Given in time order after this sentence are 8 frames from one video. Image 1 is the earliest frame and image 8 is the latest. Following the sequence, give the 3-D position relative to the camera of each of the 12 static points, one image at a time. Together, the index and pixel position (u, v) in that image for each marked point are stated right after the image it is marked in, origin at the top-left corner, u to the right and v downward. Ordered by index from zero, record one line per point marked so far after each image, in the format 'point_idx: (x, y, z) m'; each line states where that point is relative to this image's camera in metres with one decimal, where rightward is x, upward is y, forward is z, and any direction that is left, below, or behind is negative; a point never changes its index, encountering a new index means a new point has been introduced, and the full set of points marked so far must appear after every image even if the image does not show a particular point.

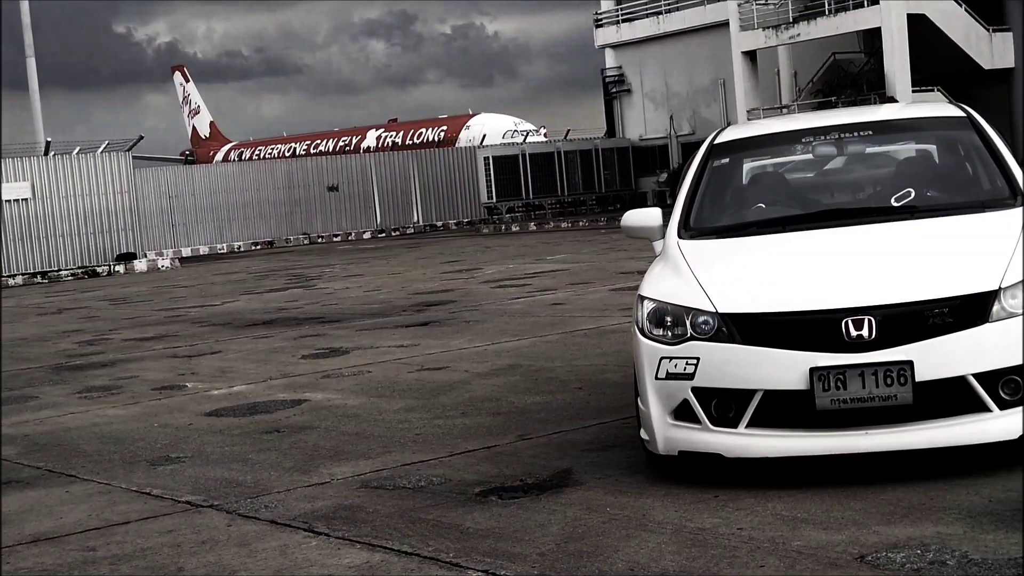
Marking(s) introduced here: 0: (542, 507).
0: (+0.1, -0.7, +4.9) m
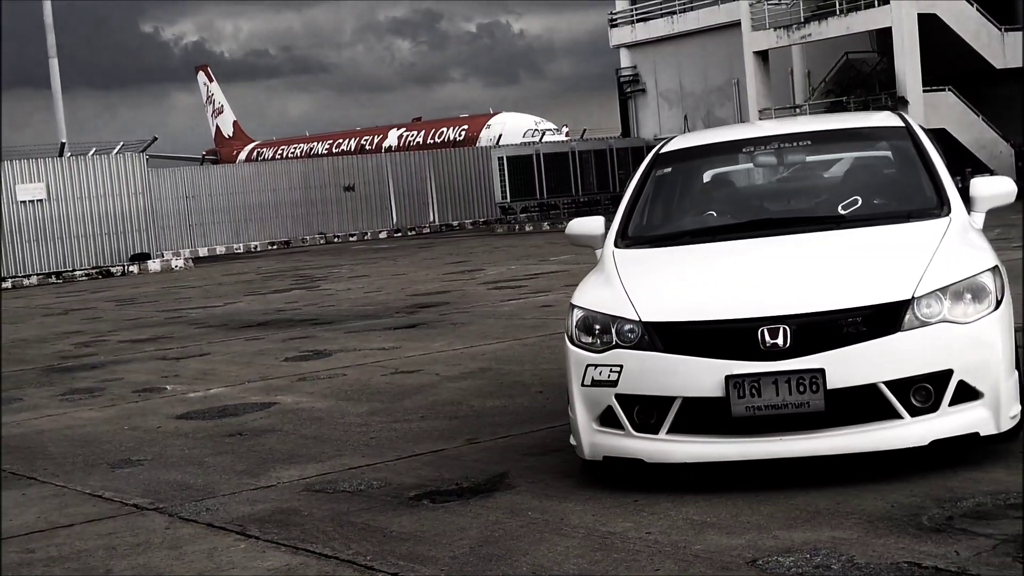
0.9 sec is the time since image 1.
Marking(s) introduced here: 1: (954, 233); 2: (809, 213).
0: (-0.1, -0.7, +5.1) m
1: (+1.4, +0.2, +5.5) m
2: (+1.1, +0.3, +6.0) m
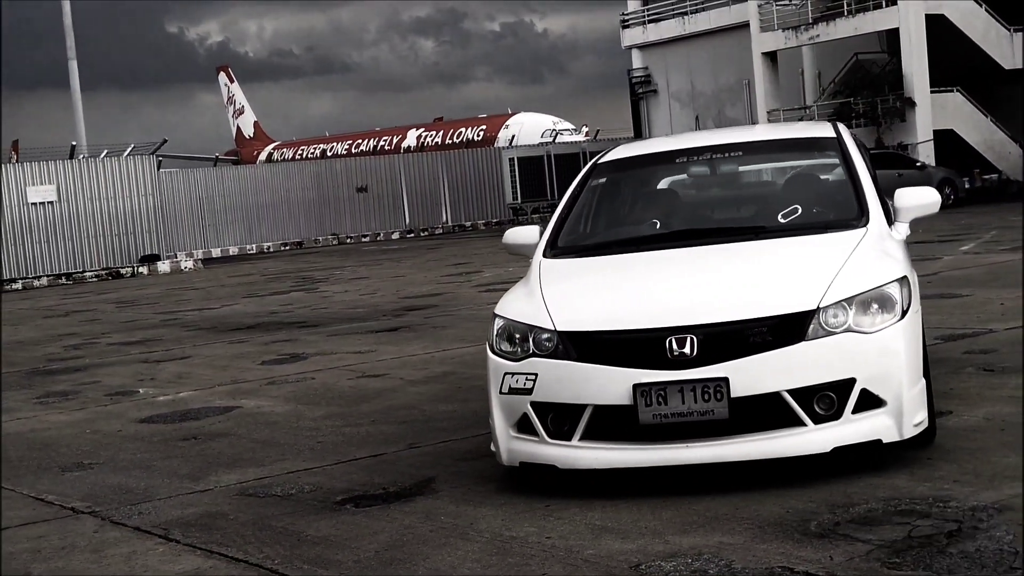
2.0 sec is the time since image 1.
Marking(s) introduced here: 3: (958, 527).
0: (-0.4, -0.7, +5.2) m
1: (+1.2, +0.1, +5.5) m
2: (+0.8, +0.2, +6.1) m
3: (+1.1, -0.6, +4.3) m
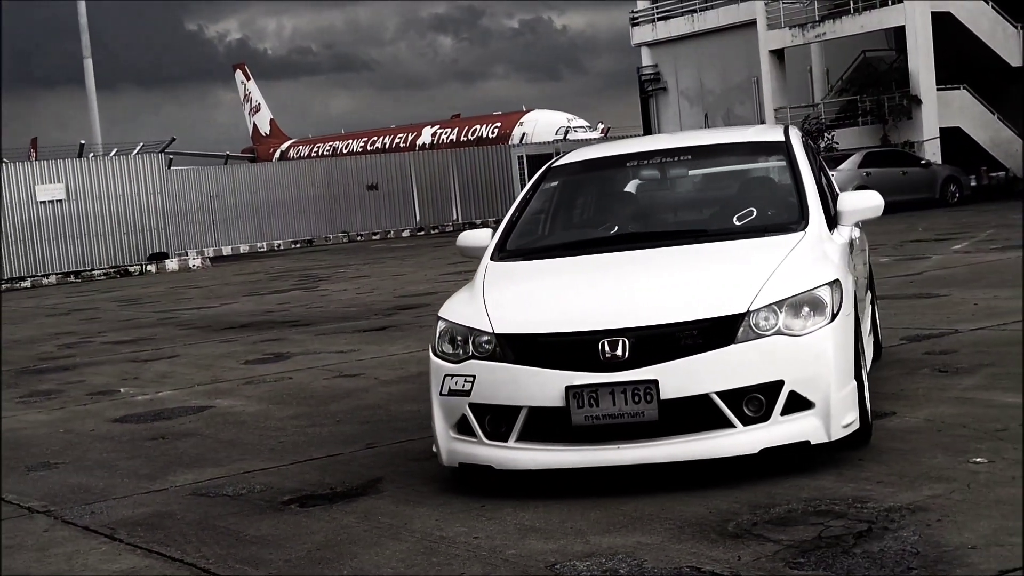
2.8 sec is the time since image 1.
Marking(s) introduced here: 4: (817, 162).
0: (-0.6, -0.7, +5.3) m
1: (+1.0, +0.1, +5.6) m
2: (+0.6, +0.2, +6.2) m
3: (+0.9, -0.6, +4.4) m
4: (+1.2, +0.5, +6.7) m
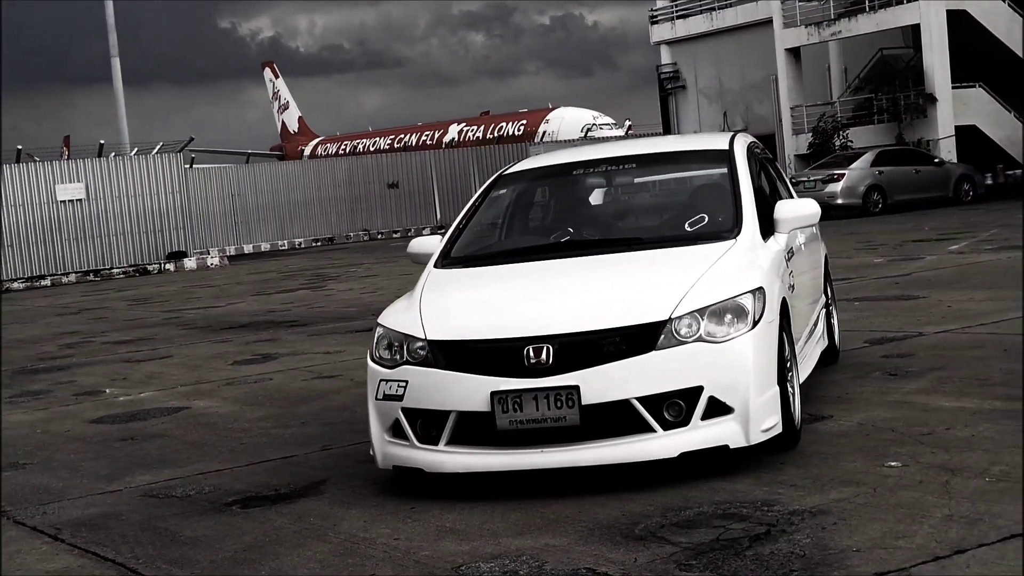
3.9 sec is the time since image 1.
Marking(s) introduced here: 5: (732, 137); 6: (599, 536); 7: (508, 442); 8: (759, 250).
0: (-0.8, -0.8, +5.5) m
1: (+0.8, +0.1, +5.8) m
2: (+0.4, +0.2, +6.4) m
3: (+0.7, -0.7, +4.5) m
4: (+1.0, +0.5, +6.8) m
5: (+0.9, +0.6, +6.9) m
6: (+0.2, -0.7, +4.6) m
7: (0.0, -0.5, +5.3) m
8: (+0.9, +0.1, +5.9) m
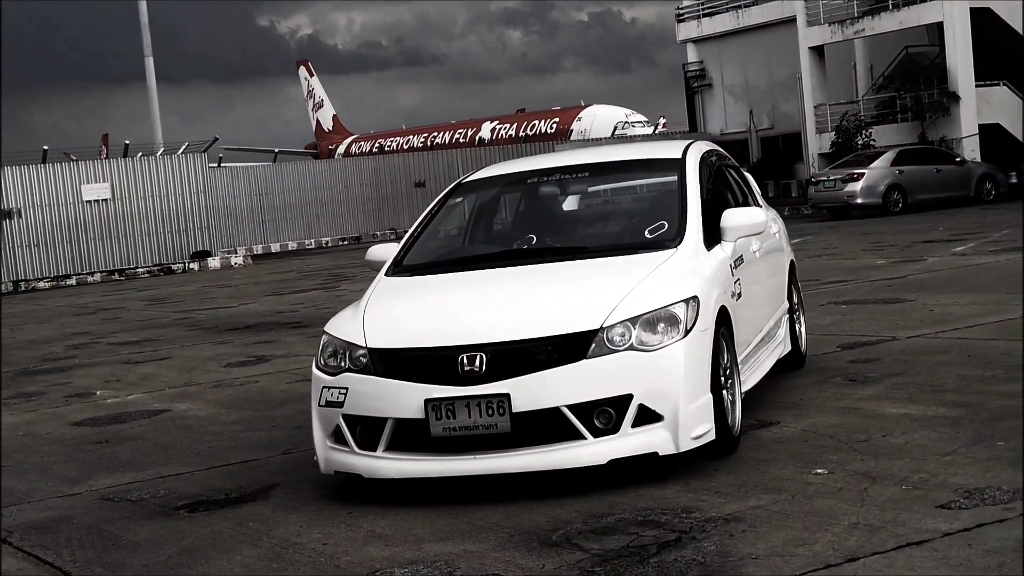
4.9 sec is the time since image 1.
0: (-1.0, -0.8, +5.6) m
1: (+0.6, +0.1, +5.9) m
2: (+0.2, +0.2, +6.4) m
3: (+0.5, -0.7, +4.6) m
4: (+0.8, +0.5, +6.9) m
5: (+0.7, +0.6, +7.0) m
6: (0.0, -0.7, +4.7) m
7: (-0.2, -0.5, +5.4) m
8: (+0.7, +0.1, +6.0) m
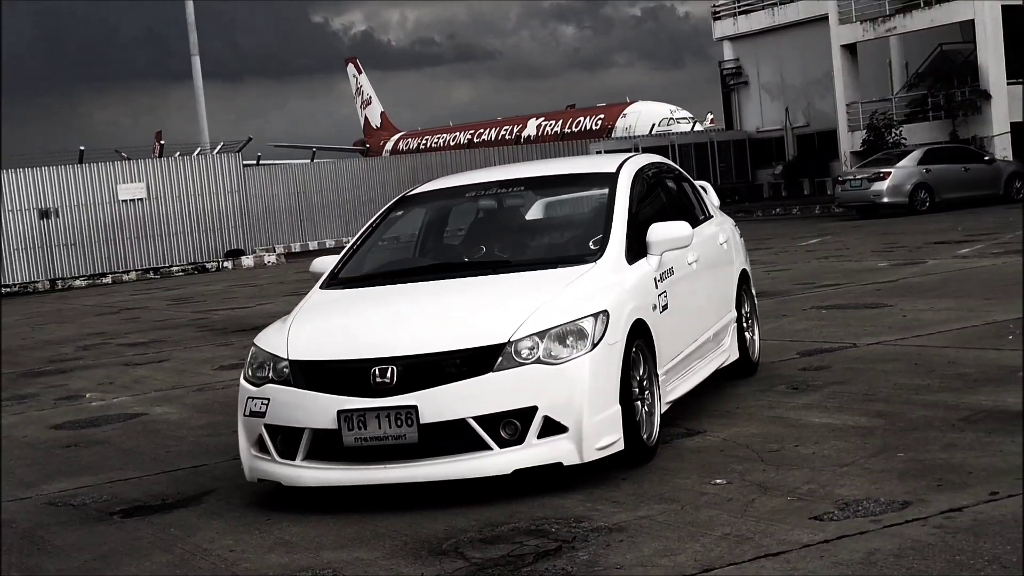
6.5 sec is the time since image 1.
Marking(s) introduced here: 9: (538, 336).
0: (-1.3, -0.8, +5.8) m
1: (+0.3, 0.0, +6.0) m
2: (0.0, +0.1, +6.6) m
3: (+0.1, -0.7, +4.7) m
4: (+0.6, +0.4, +7.1) m
5: (+0.5, +0.6, +7.2) m
6: (-0.3, -0.8, +4.9) m
7: (-0.5, -0.6, +5.6) m
8: (+0.4, +0.1, +6.2) m
9: (+0.1, -0.2, +5.6) m
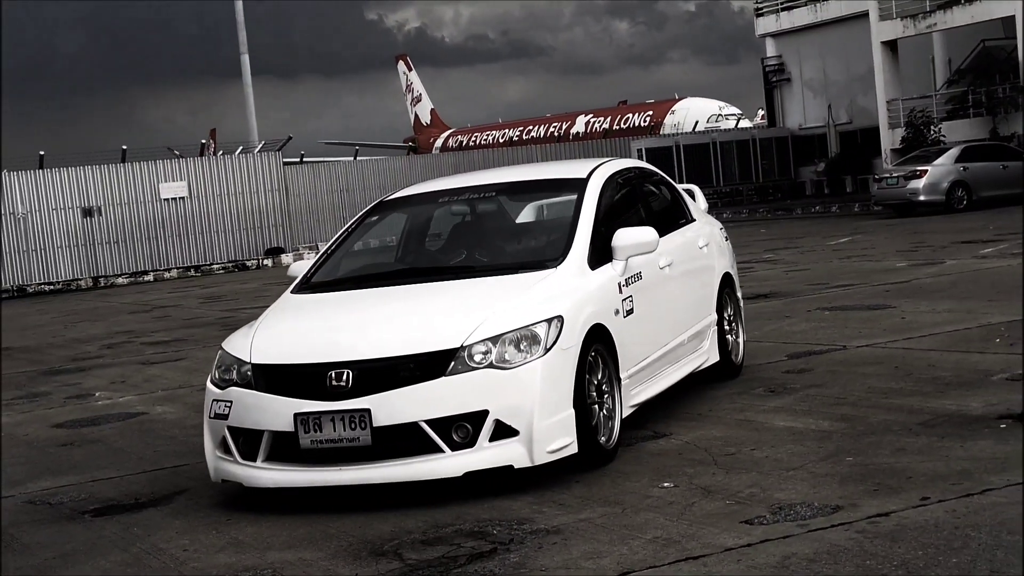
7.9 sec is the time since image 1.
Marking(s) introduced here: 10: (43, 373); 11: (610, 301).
0: (-1.5, -0.8, +5.9) m
1: (+0.1, 0.0, +6.1) m
2: (-0.1, +0.1, +6.7) m
3: (-0.1, -0.8, +4.9) m
4: (+0.5, +0.4, +7.1) m
5: (+0.4, +0.5, +7.3) m
6: (-0.5, -0.8, +5.0) m
7: (-0.7, -0.6, +5.8) m
8: (+0.3, 0.0, +6.3) m
9: (-0.1, -0.2, +5.7) m
10: (-3.8, -0.7, +13.5) m
11: (+0.4, -0.1, +6.4) m
